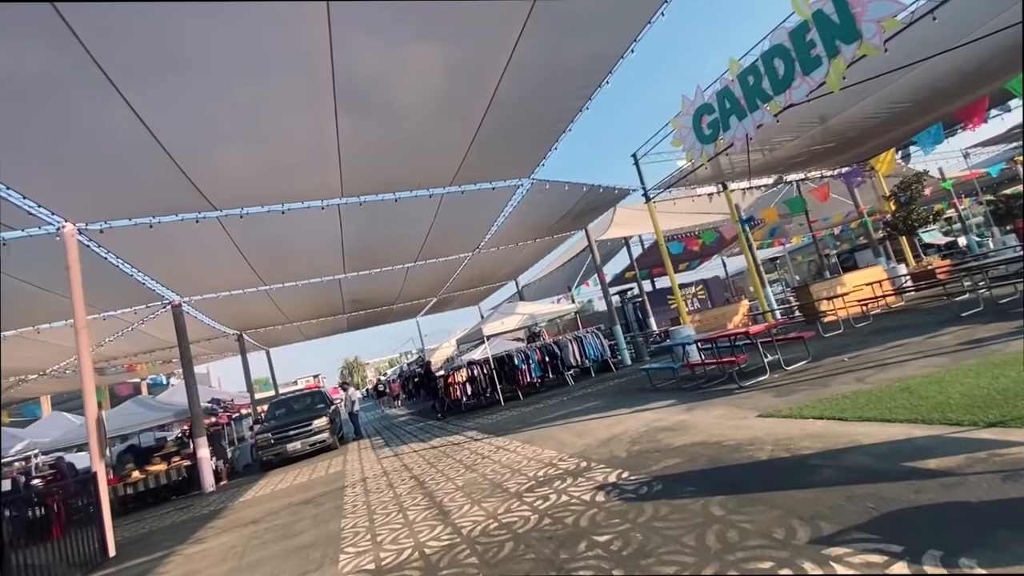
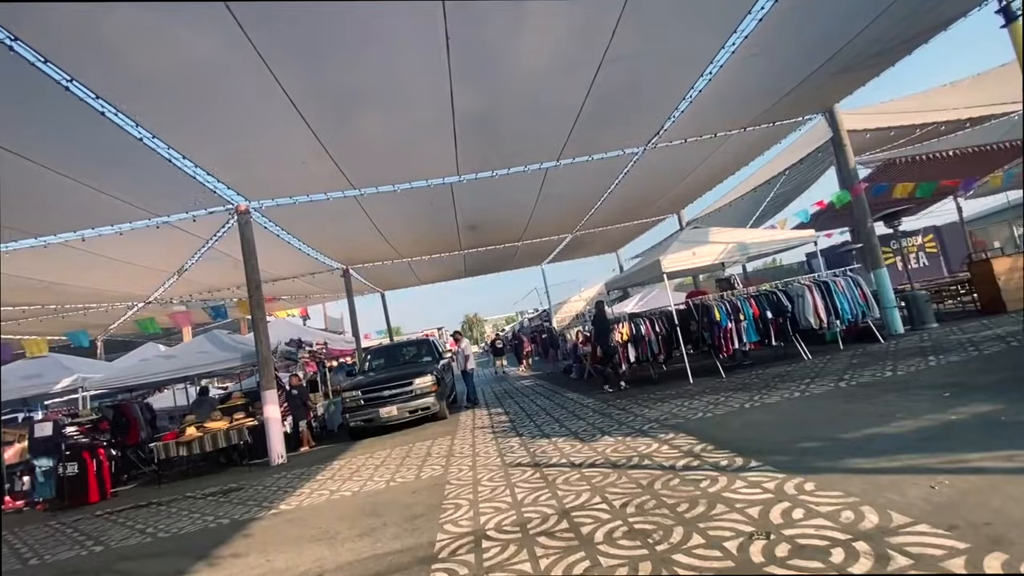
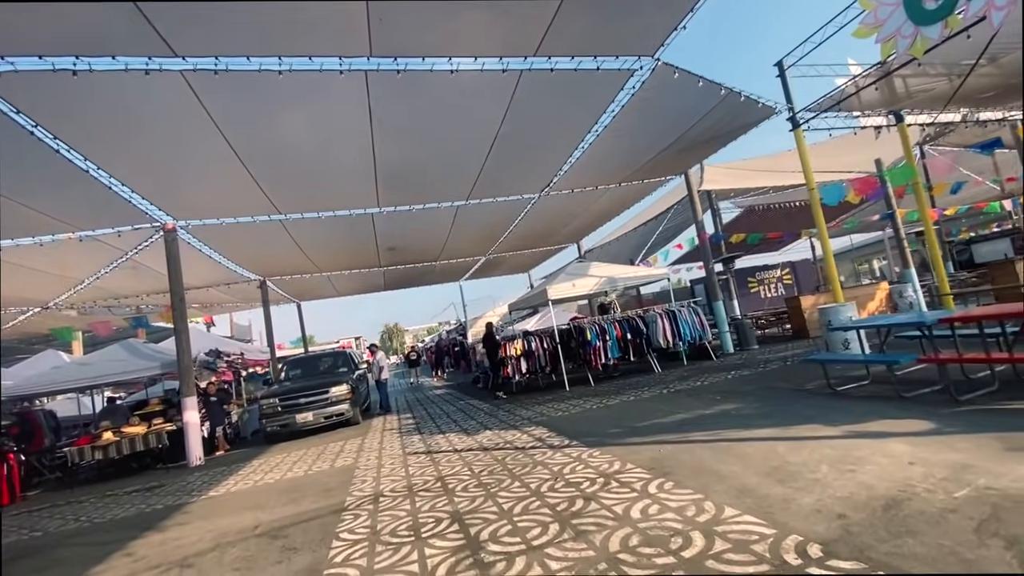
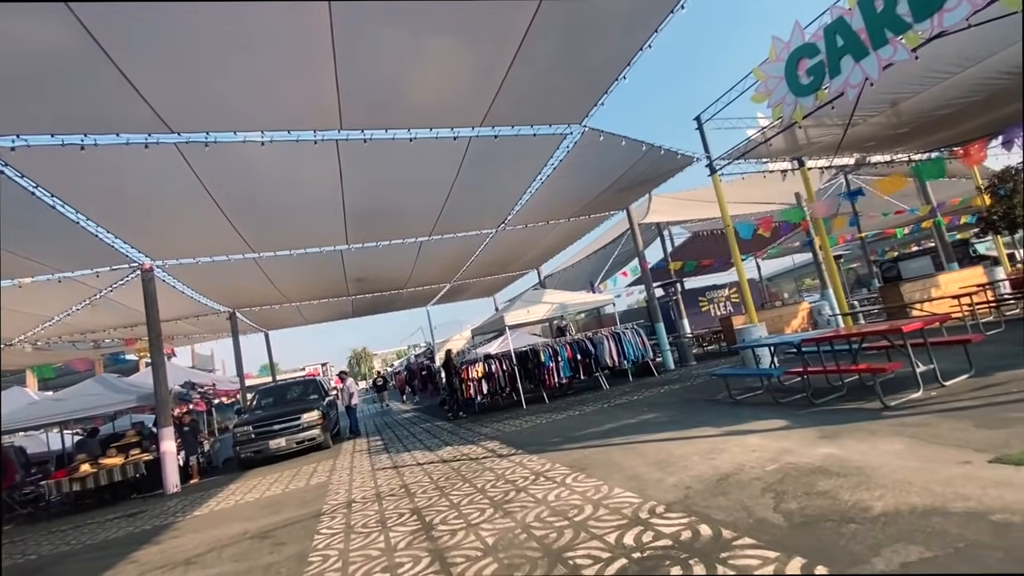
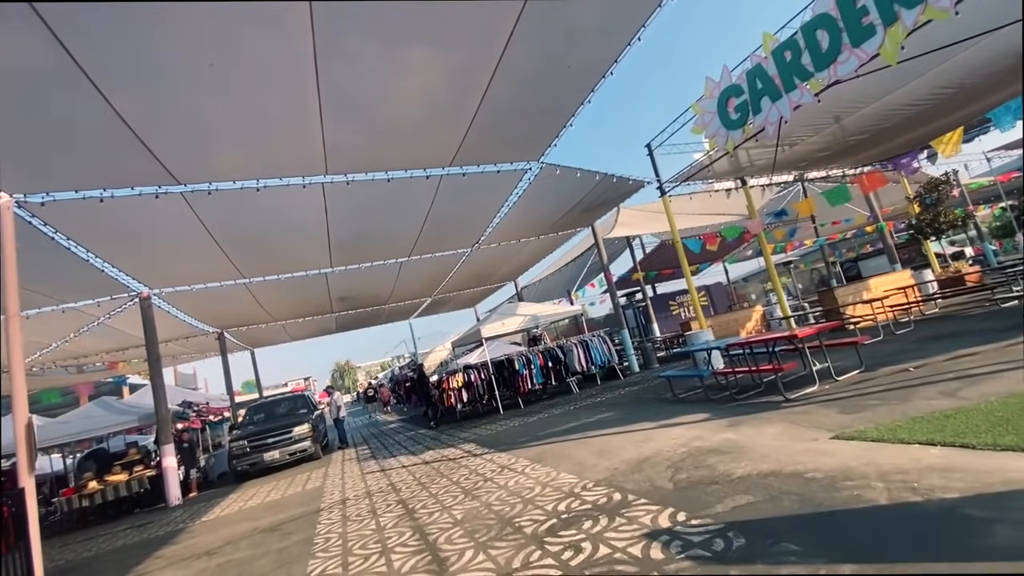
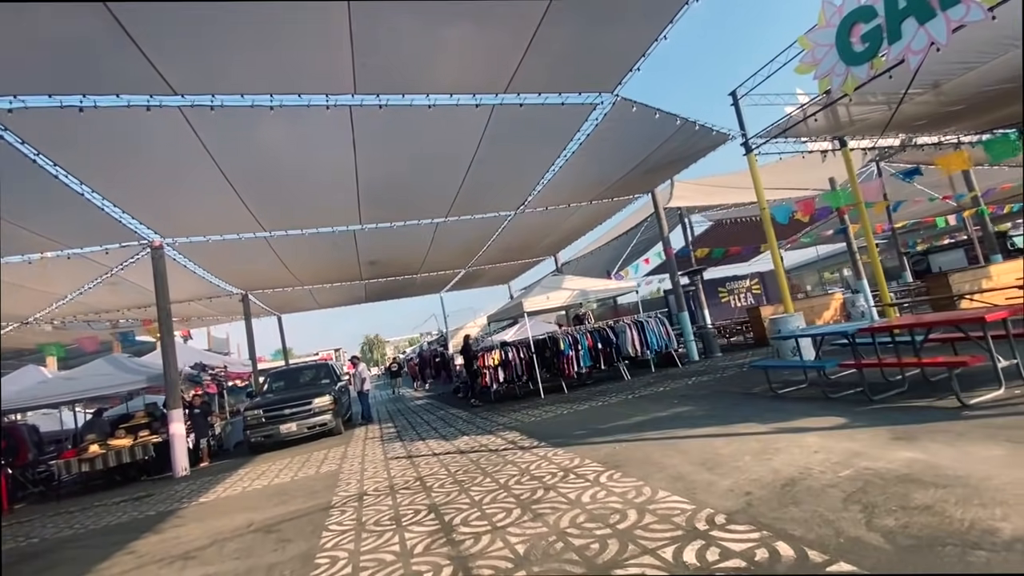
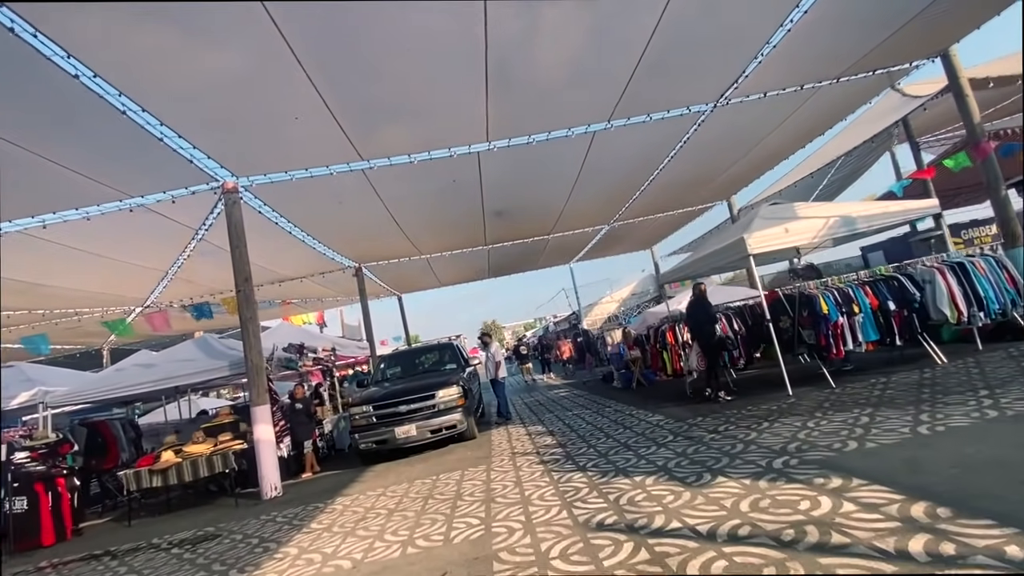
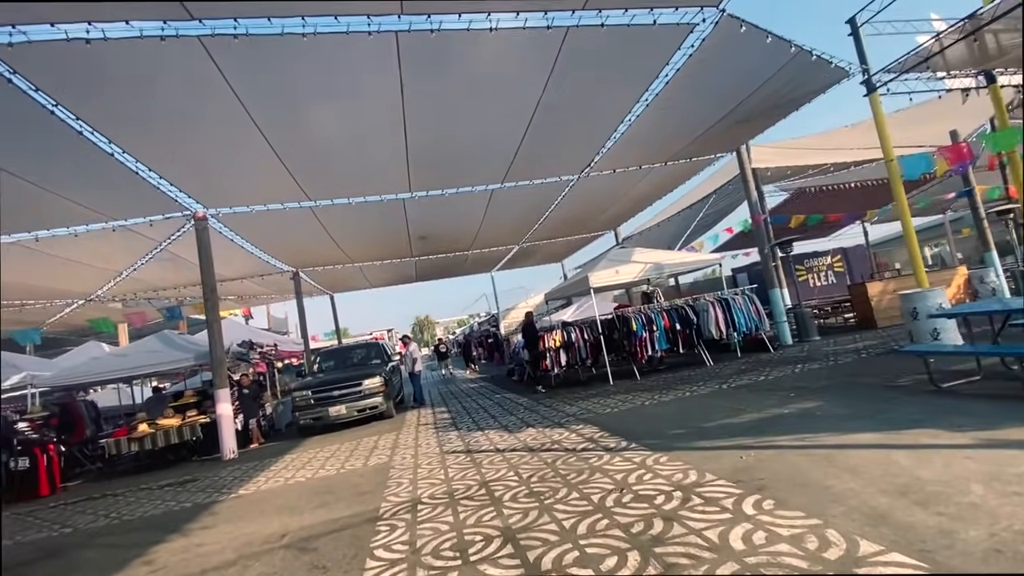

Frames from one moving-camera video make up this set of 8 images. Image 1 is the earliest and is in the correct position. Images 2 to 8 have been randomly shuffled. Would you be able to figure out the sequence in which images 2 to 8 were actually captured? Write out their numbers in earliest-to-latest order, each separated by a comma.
5, 4, 6, 3, 8, 2, 7
